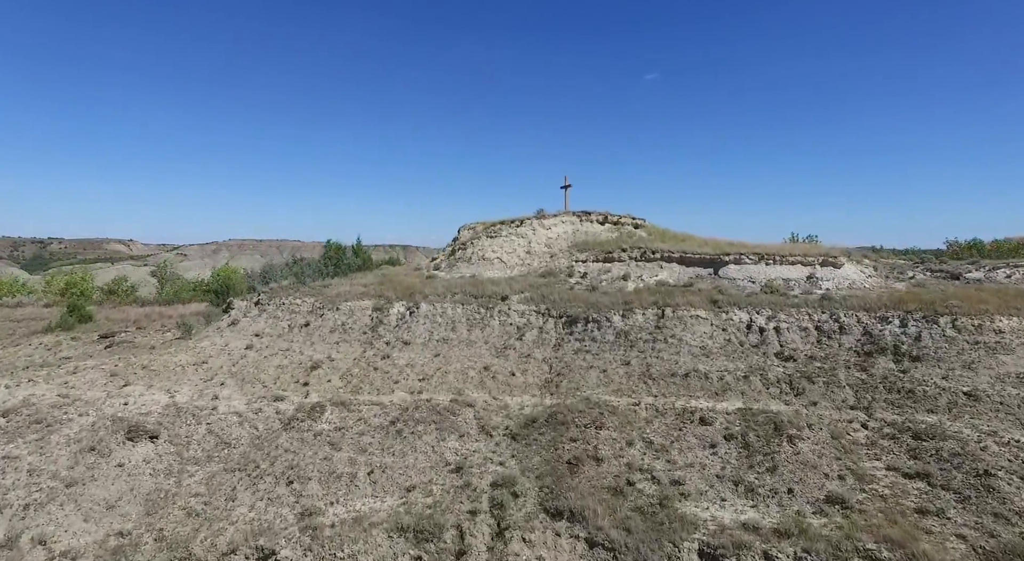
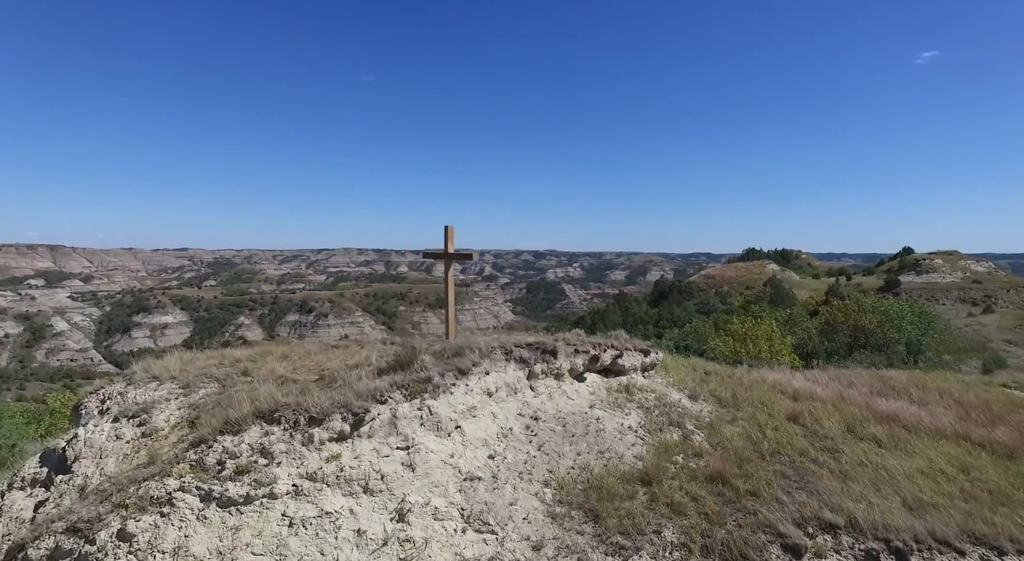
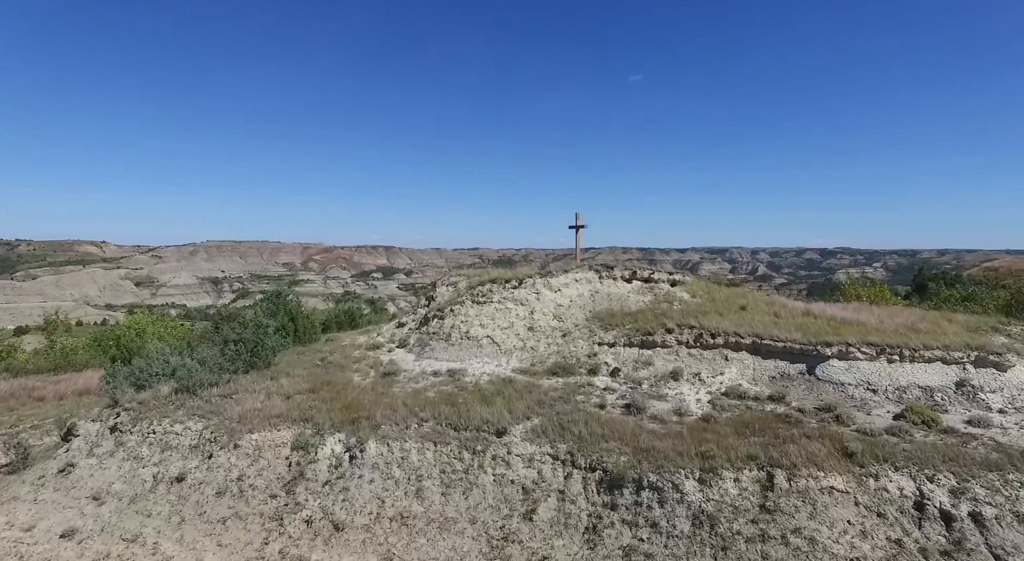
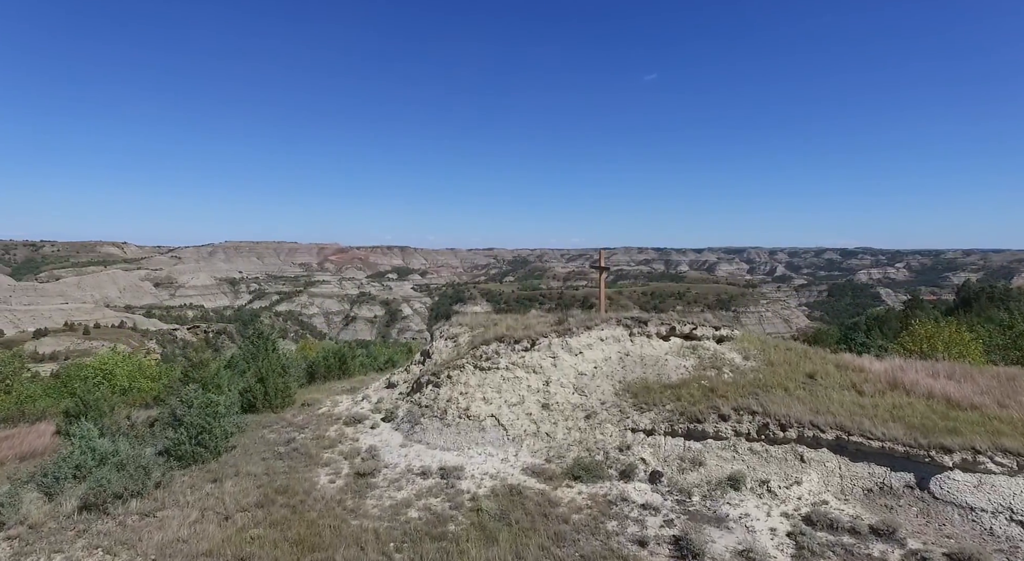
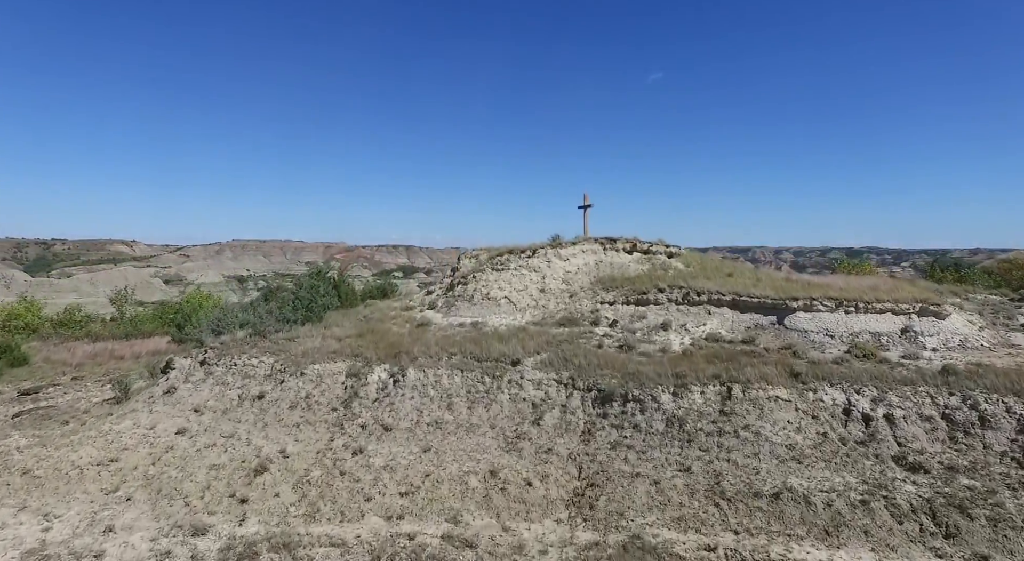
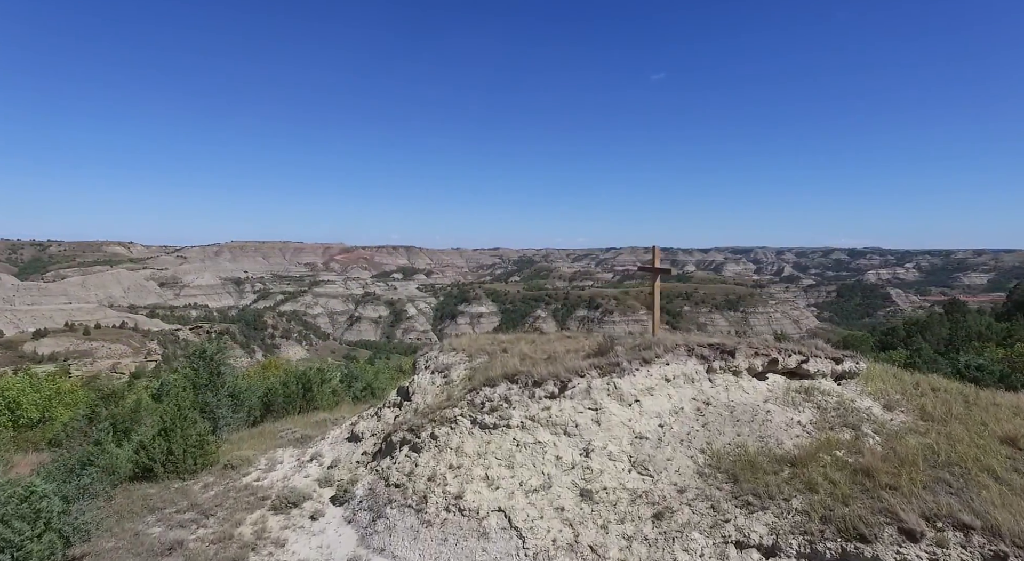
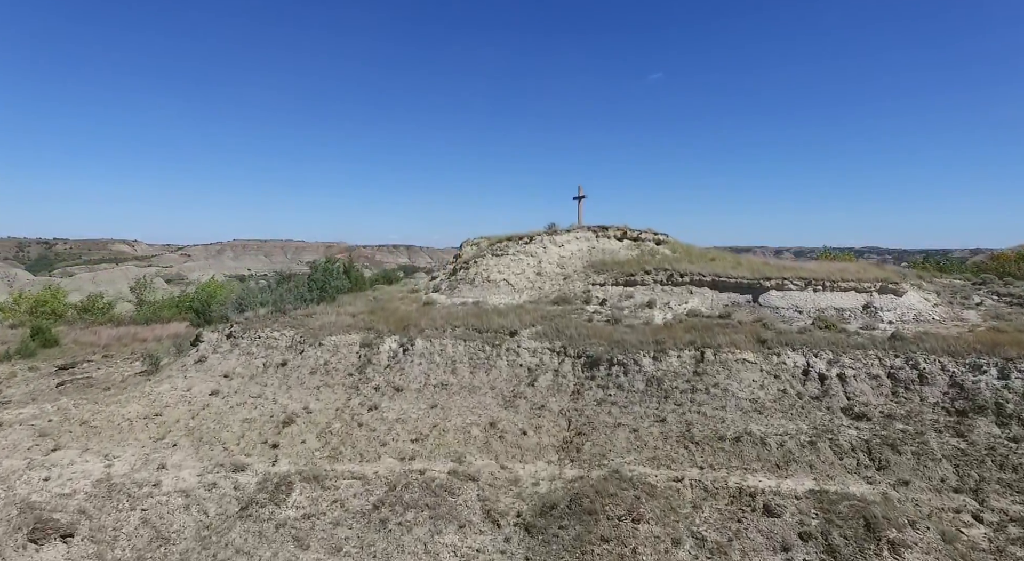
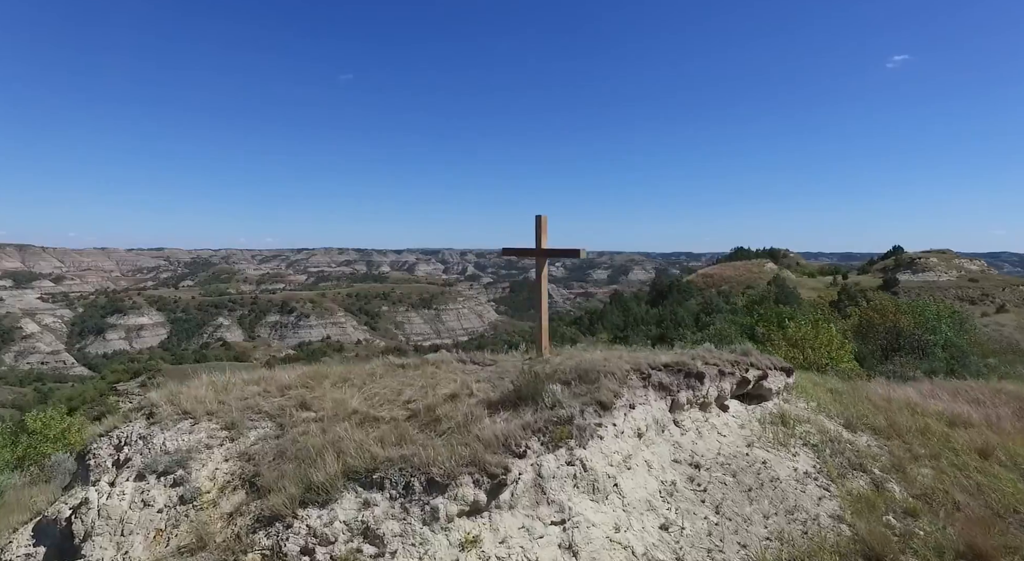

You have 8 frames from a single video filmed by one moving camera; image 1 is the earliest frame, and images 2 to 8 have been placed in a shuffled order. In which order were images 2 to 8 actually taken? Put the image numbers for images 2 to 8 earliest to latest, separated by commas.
7, 5, 3, 4, 6, 2, 8
